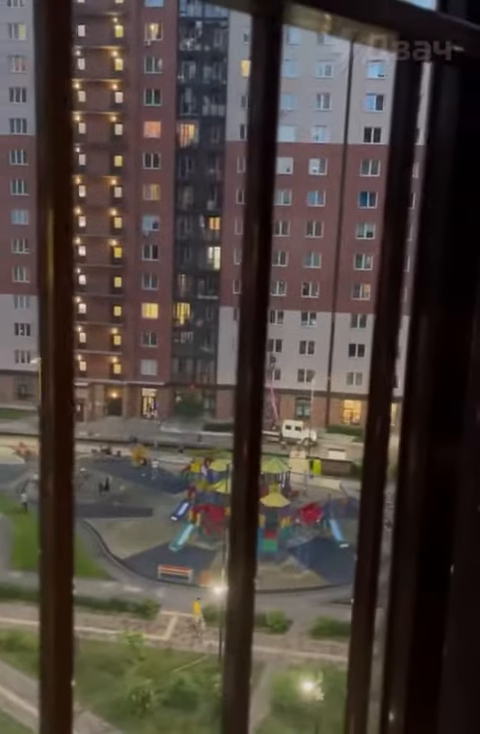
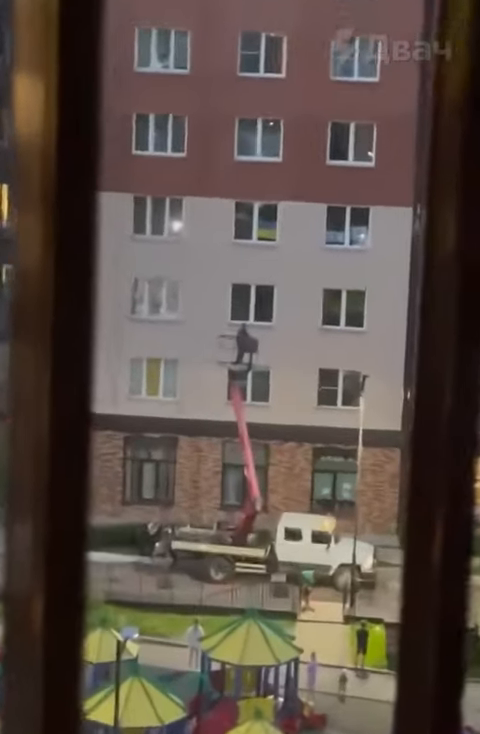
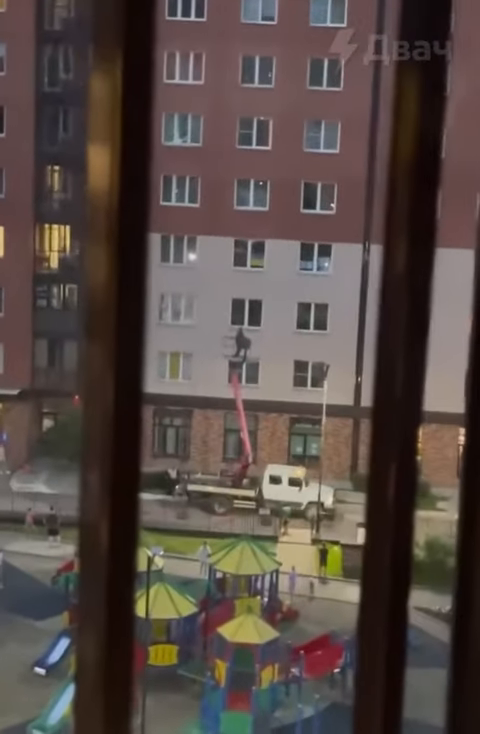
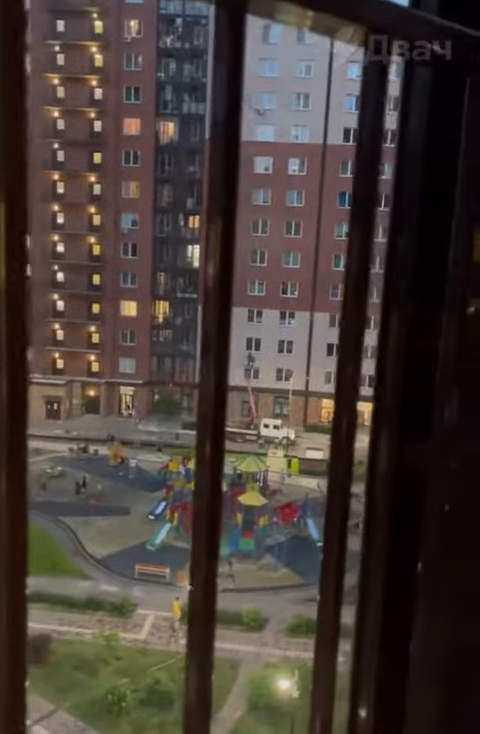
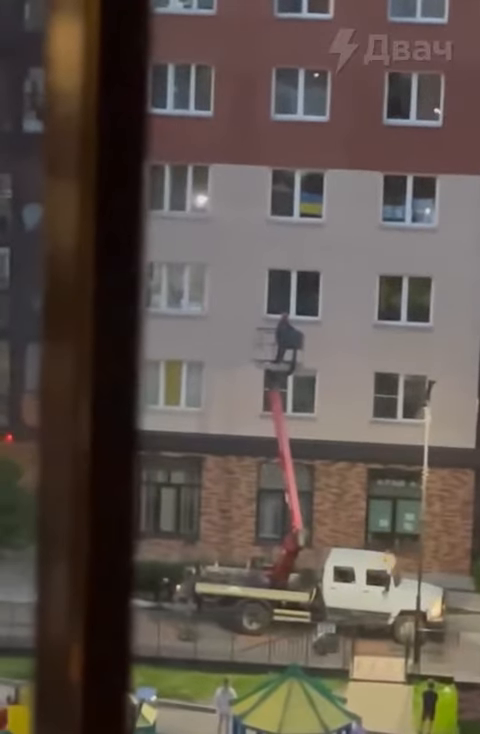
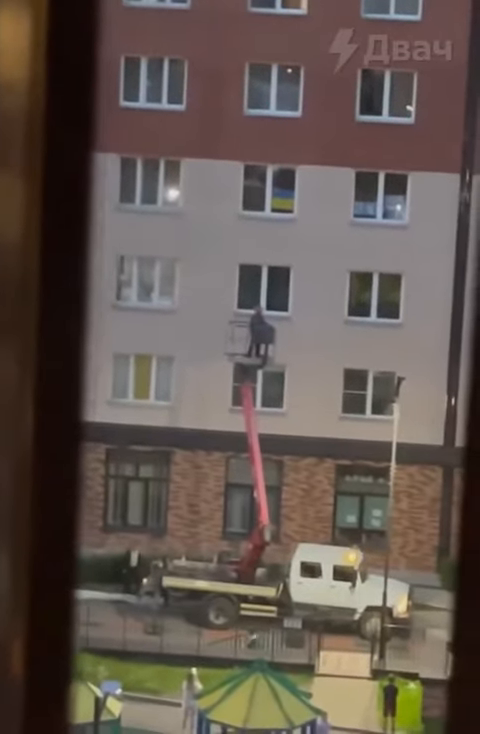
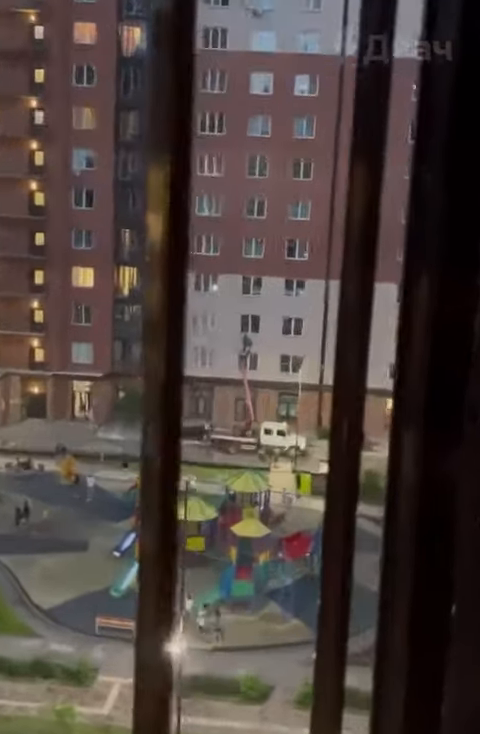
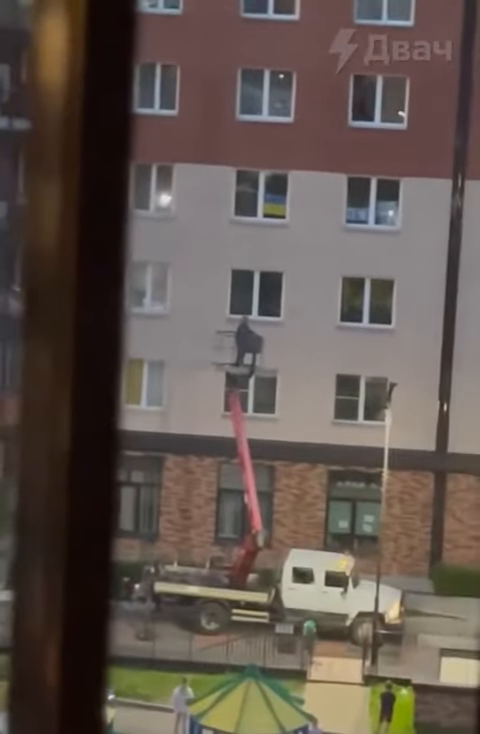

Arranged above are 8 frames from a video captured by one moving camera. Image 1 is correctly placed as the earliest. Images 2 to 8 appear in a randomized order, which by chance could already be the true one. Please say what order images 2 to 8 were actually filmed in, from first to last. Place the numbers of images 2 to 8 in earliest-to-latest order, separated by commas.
4, 7, 3, 2, 8, 5, 6
